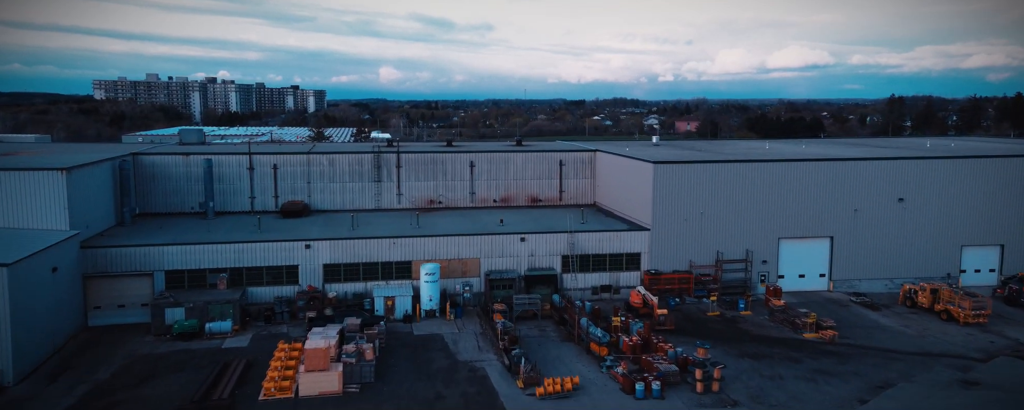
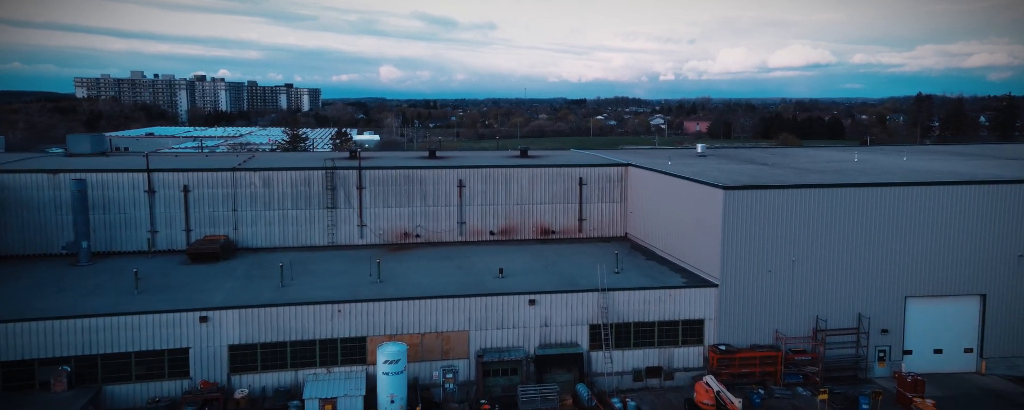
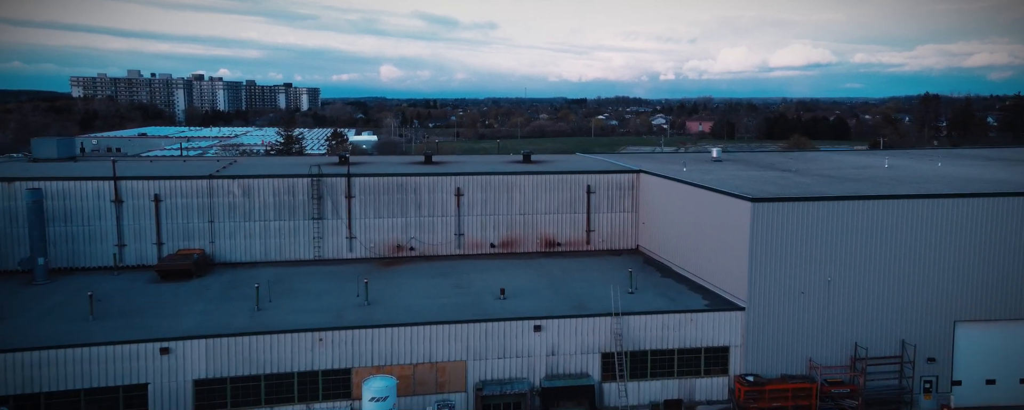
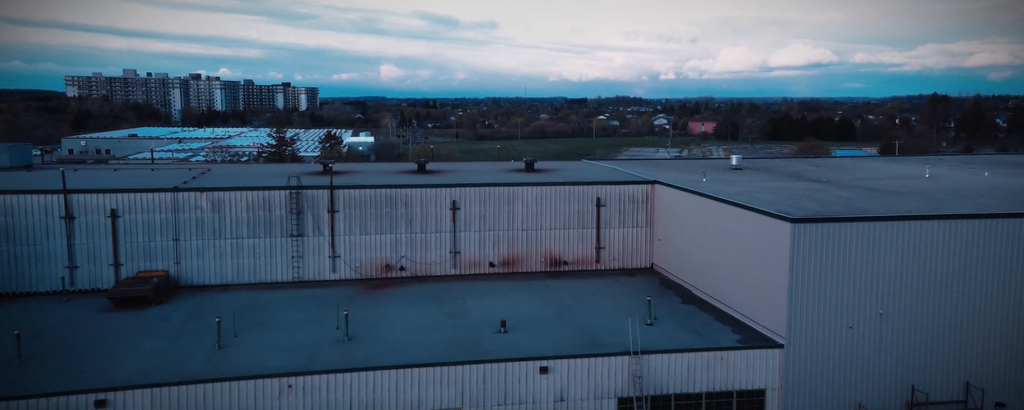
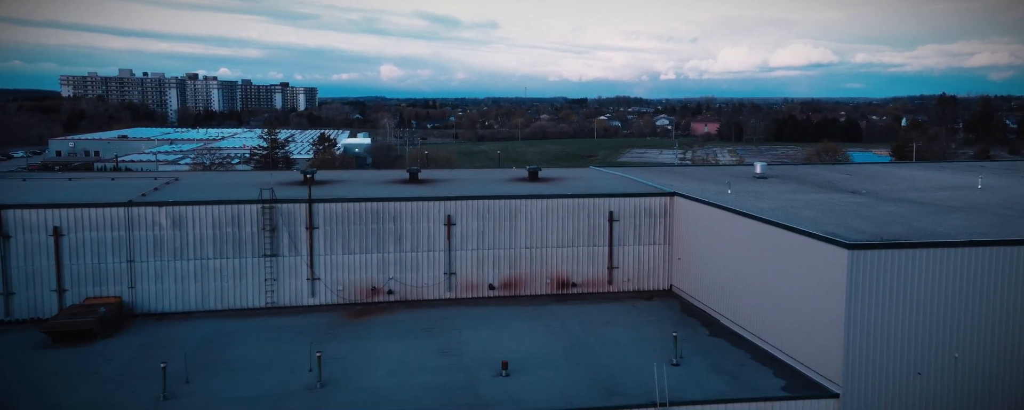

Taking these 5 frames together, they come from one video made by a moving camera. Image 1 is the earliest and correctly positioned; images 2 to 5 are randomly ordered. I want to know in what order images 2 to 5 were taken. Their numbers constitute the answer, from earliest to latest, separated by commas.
2, 3, 4, 5
